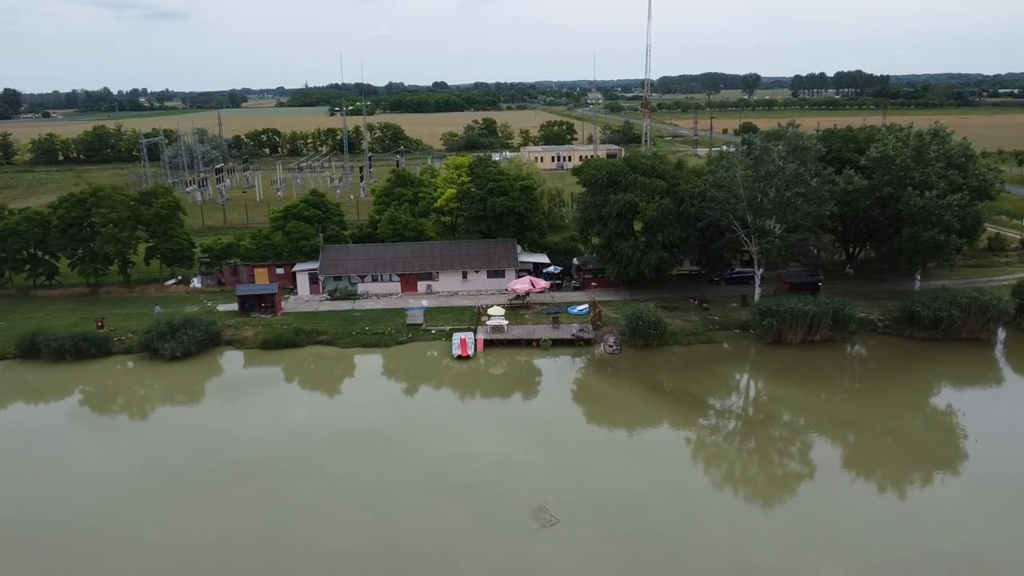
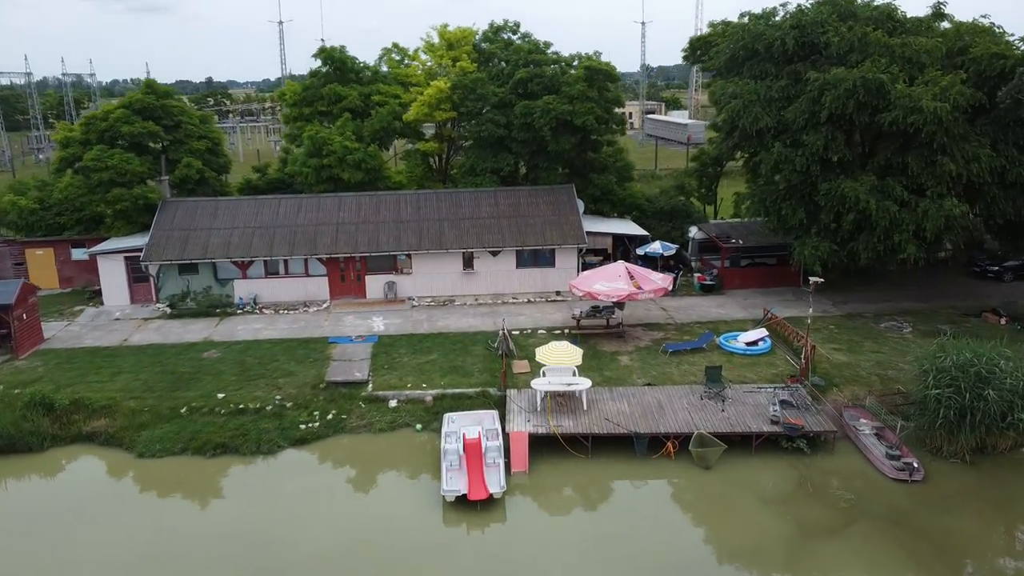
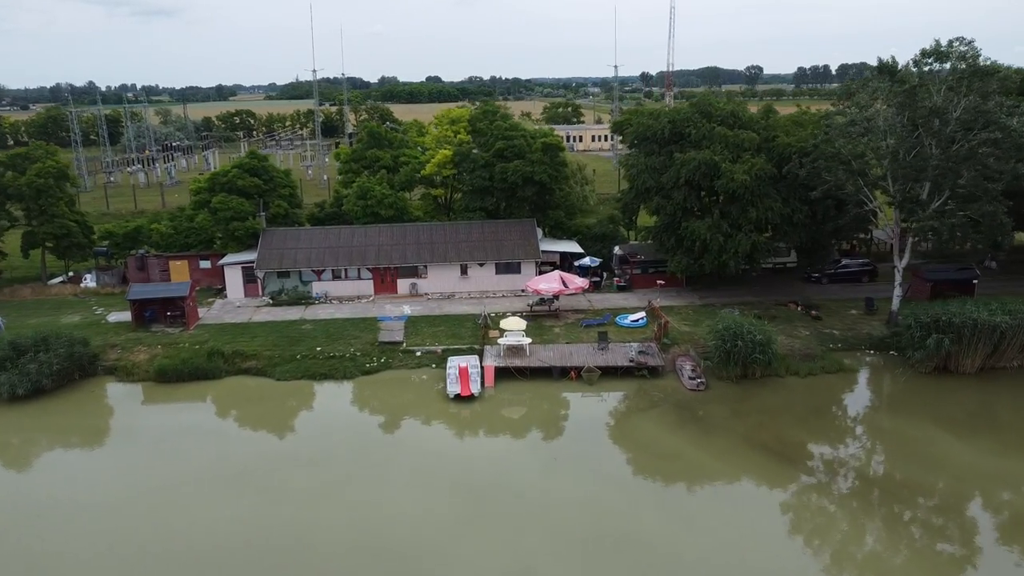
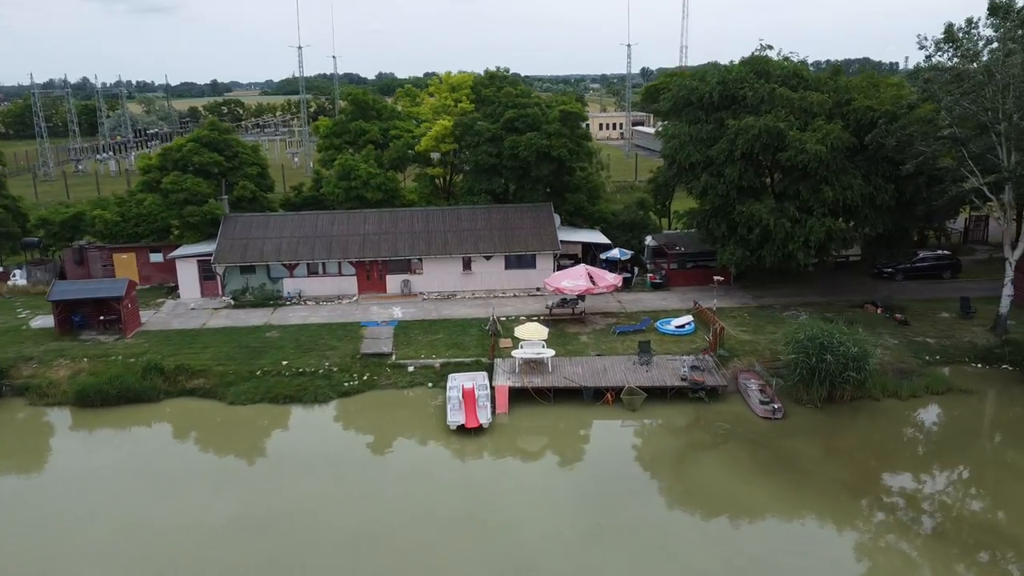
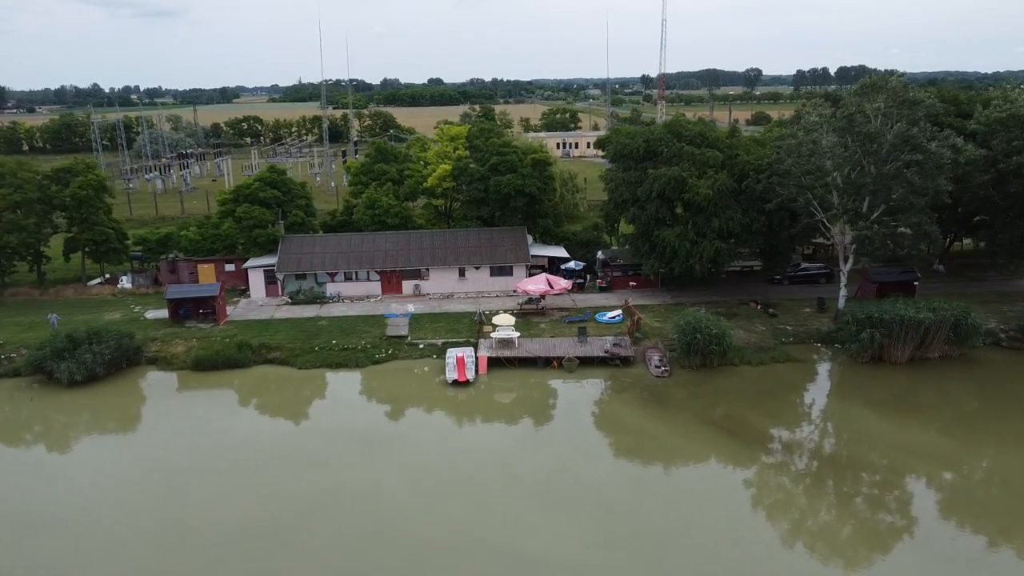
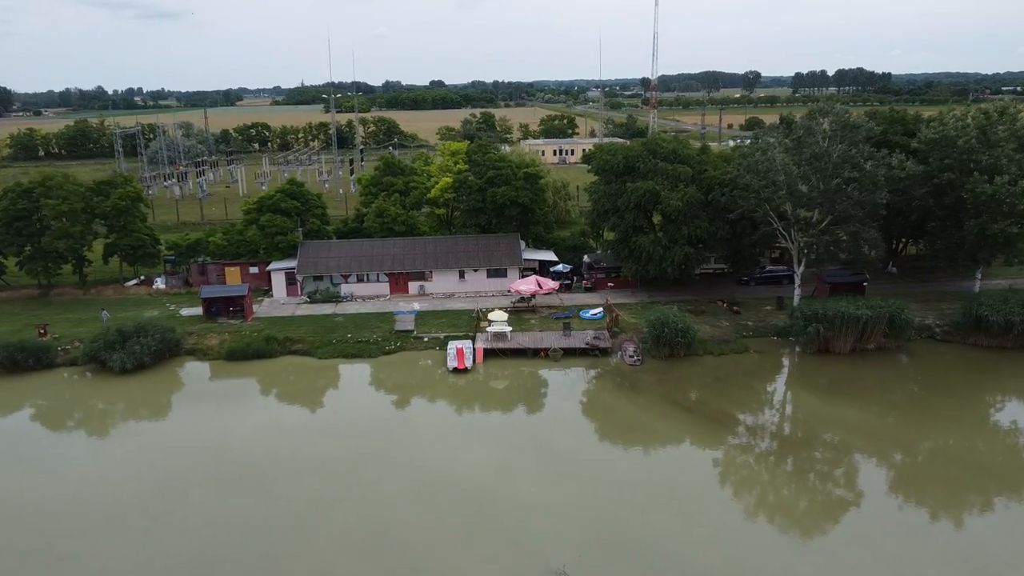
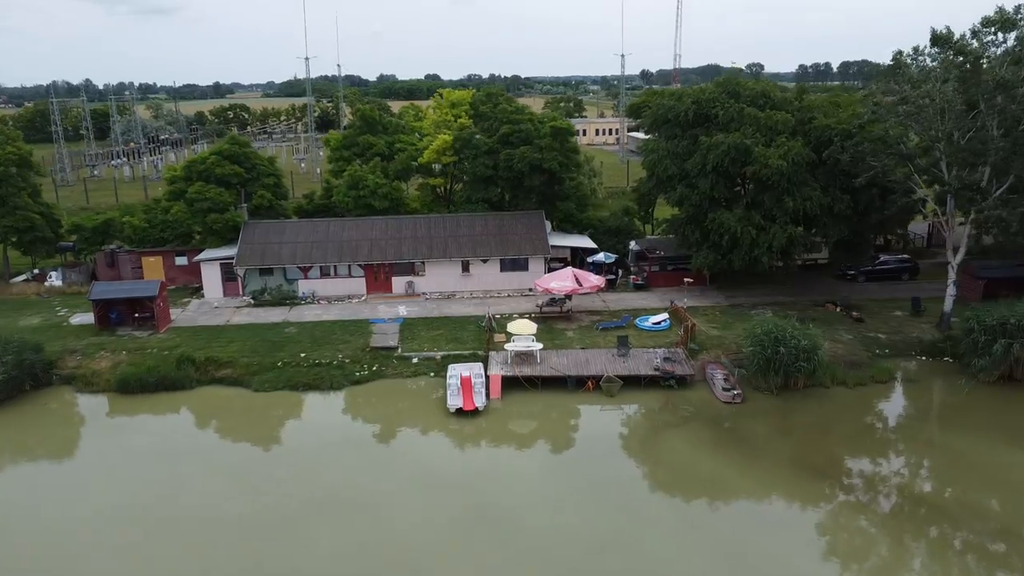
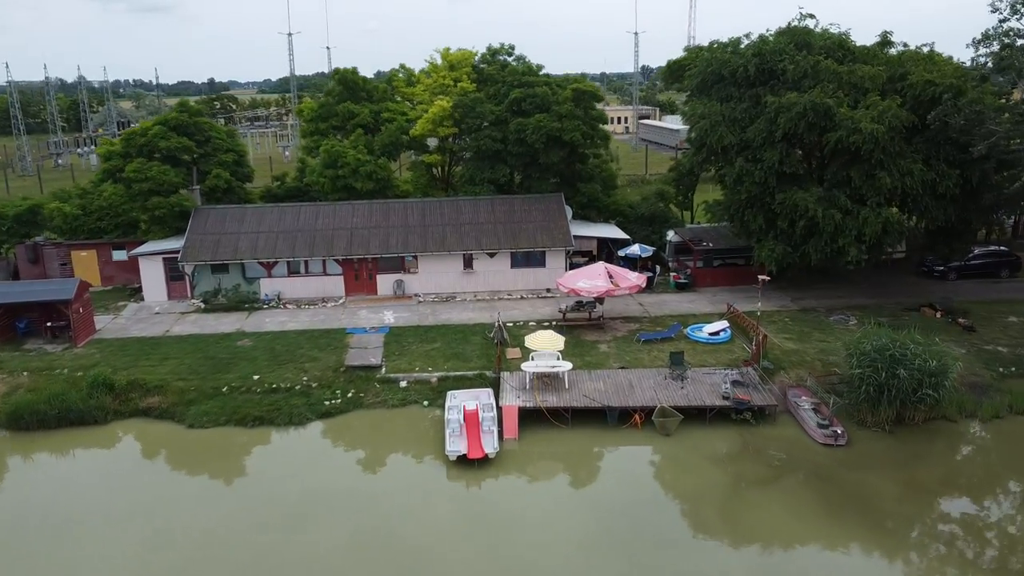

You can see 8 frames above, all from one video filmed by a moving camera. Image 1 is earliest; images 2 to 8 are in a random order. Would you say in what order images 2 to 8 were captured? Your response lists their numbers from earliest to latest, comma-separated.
6, 5, 3, 7, 4, 8, 2
